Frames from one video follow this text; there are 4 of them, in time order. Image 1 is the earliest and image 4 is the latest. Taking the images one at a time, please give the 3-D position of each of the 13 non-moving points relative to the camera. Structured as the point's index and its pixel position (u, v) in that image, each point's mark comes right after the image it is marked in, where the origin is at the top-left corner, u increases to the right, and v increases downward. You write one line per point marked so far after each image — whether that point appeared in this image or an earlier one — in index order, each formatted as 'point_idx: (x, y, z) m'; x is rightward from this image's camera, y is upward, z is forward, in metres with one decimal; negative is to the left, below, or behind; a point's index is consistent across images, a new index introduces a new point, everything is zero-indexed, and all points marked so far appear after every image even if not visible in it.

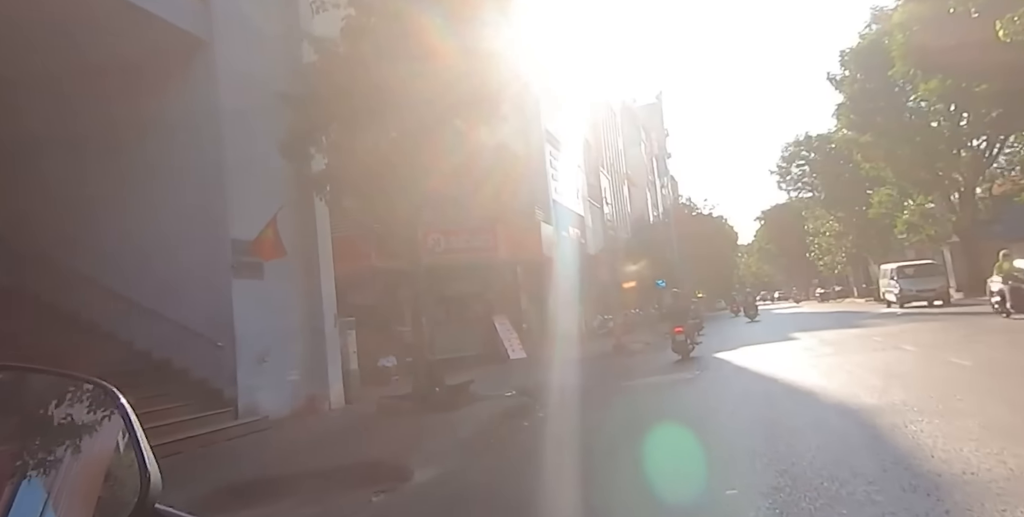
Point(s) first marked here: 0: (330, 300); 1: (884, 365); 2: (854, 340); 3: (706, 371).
0: (-3.9, -0.9, +15.5) m
1: (+6.6, -1.9, +12.5) m
2: (+9.3, -2.2, +19.2) m
3: (+4.6, -2.6, +16.8) m
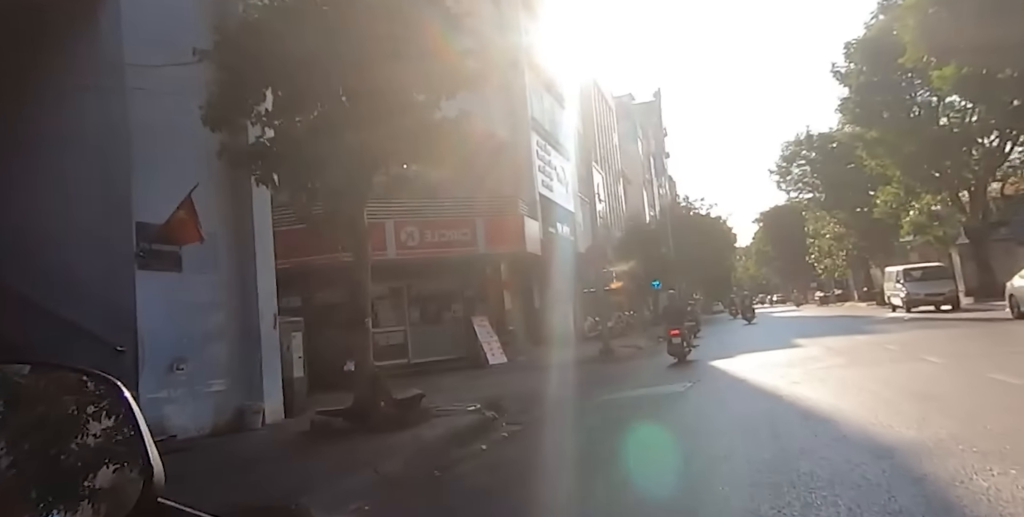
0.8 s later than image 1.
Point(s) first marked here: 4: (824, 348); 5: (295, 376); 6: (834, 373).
0: (-4.6, -0.7, +13.5) m
1: (+5.9, -1.8, +10.5) m
2: (+8.6, -2.1, +17.2) m
3: (+3.9, -2.5, +14.8) m
4: (+8.3, -2.4, +18.8) m
5: (-4.4, -2.4, +14.4) m
6: (+5.9, -2.1, +13.0) m
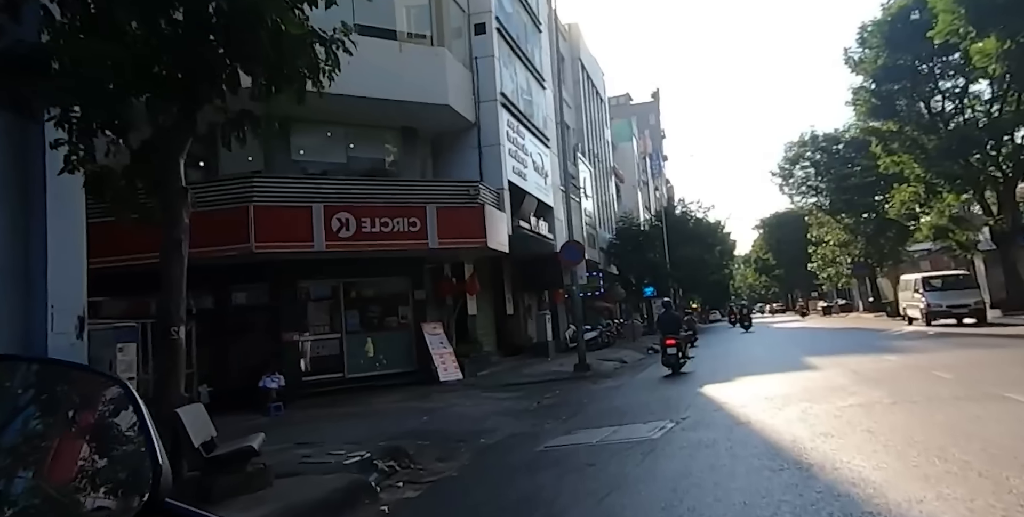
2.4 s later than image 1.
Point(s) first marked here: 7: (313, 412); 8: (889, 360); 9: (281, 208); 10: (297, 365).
0: (-5.8, -0.5, +9.4) m
1: (+4.7, -1.7, +6.5) m
2: (+7.3, -2.1, +13.2) m
3: (+2.6, -2.4, +10.7) m
4: (+7.0, -2.3, +14.8) m
5: (-5.7, -2.1, +10.4) m
6: (+4.7, -2.0, +8.9) m
7: (-5.0, -3.8, +17.6) m
8: (+8.7, -2.3, +16.5) m
9: (-6.0, +1.3, +18.5) m
10: (-6.1, -3.0, +19.8) m
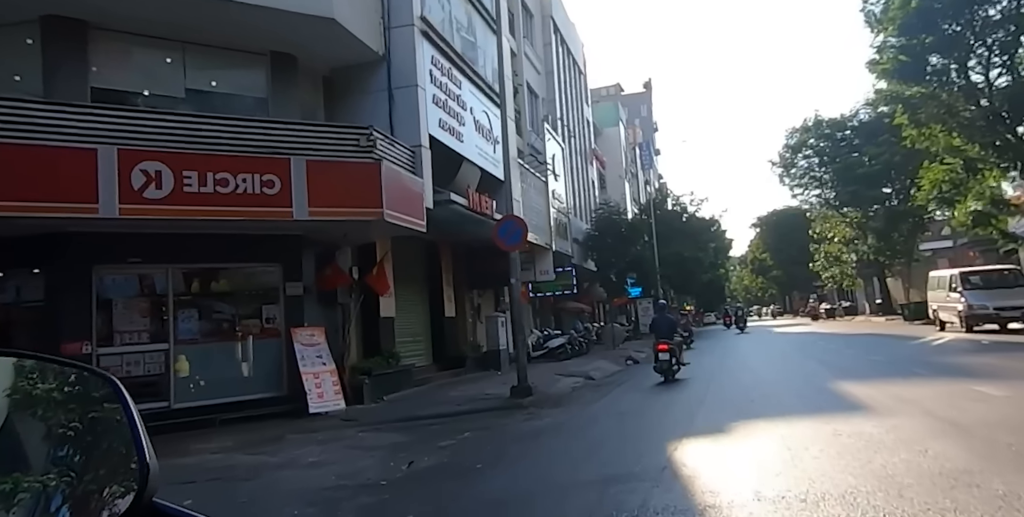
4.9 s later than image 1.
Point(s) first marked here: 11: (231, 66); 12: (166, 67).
0: (-7.8, 0.0, +3.0) m
1: (+2.8, -1.3, +0.2) m
2: (+5.4, -1.7, +6.9) m
3: (+0.7, -2.0, +4.4) m
4: (+5.0, -1.9, +8.5) m
5: (-7.6, -1.6, +3.9) m
6: (+2.7, -1.5, +2.6) m
7: (-7.0, -3.3, +11.2) m
8: (+6.8, -1.9, +10.1) m
9: (-8.0, +1.8, +12.1) m
10: (-8.1, -2.5, +13.4) m
11: (-6.4, +4.3, +15.8) m
12: (-7.4, +4.1, +15.0) m
